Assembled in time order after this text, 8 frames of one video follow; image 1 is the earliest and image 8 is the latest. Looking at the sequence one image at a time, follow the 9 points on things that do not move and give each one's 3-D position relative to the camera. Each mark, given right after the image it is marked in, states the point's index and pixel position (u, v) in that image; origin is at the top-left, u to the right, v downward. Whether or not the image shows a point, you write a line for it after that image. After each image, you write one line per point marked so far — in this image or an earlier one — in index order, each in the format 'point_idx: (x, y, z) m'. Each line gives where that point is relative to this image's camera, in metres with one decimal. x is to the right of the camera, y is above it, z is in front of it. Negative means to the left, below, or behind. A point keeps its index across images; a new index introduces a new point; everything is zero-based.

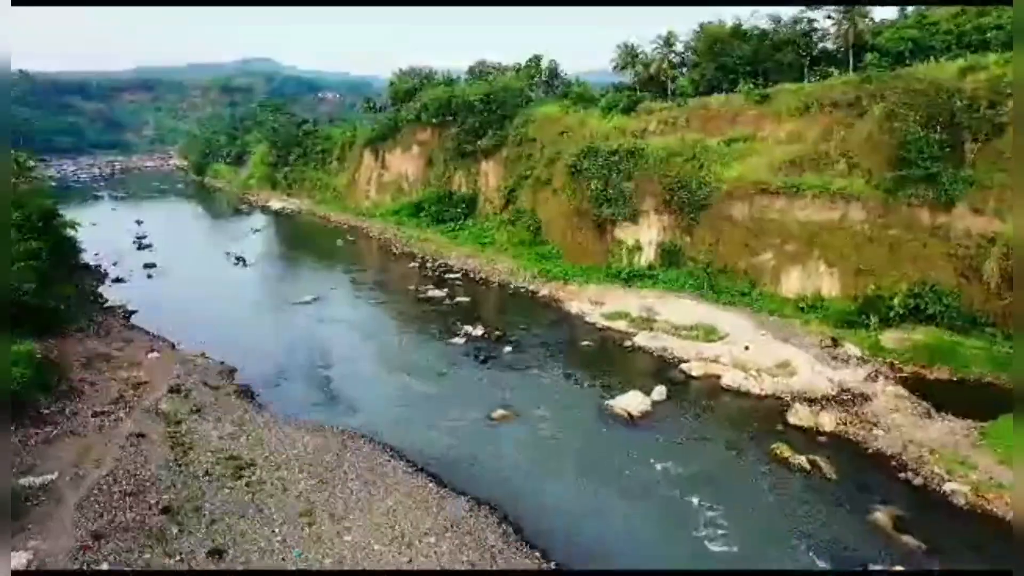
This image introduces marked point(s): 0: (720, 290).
0: (+5.0, -0.1, +19.6) m
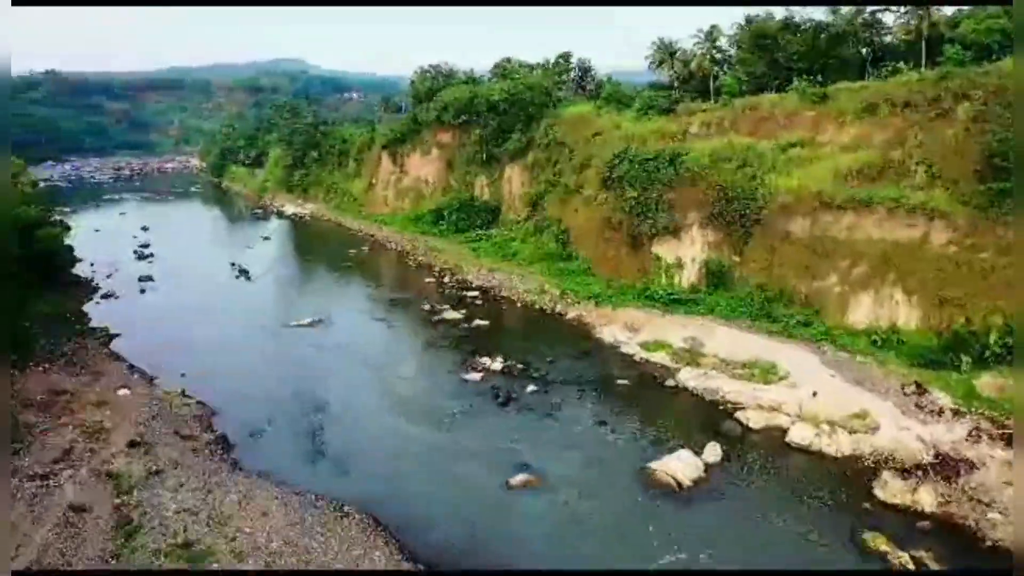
0: (+5.6, -0.7, +17.1) m
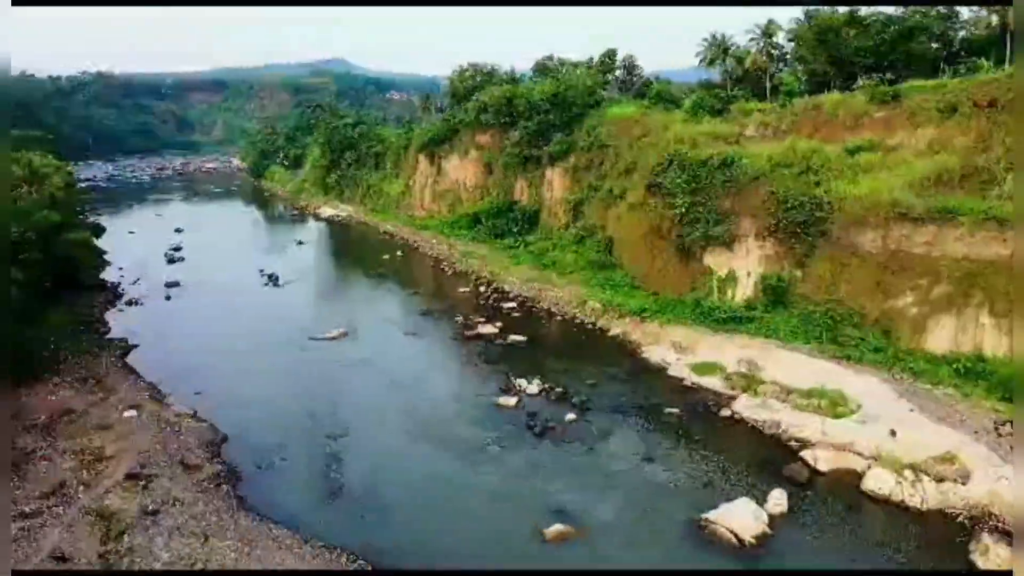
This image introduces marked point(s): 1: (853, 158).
0: (+6.3, -1.0, +15.4) m
1: (+7.5, +2.8, +17.6) m
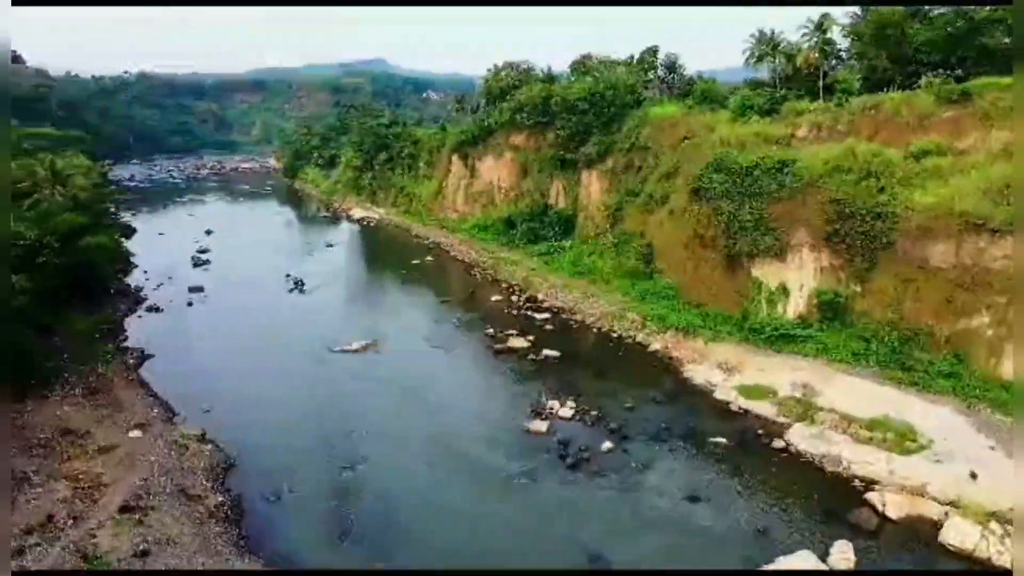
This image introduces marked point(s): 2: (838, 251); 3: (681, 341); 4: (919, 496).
0: (+6.9, -1.3, +14.0) m
1: (+8.2, +2.5, +16.2) m
2: (+6.5, +0.7, +16.0) m
3: (+3.6, -1.1, +17.1) m
4: (+5.3, -2.7, +10.5) m
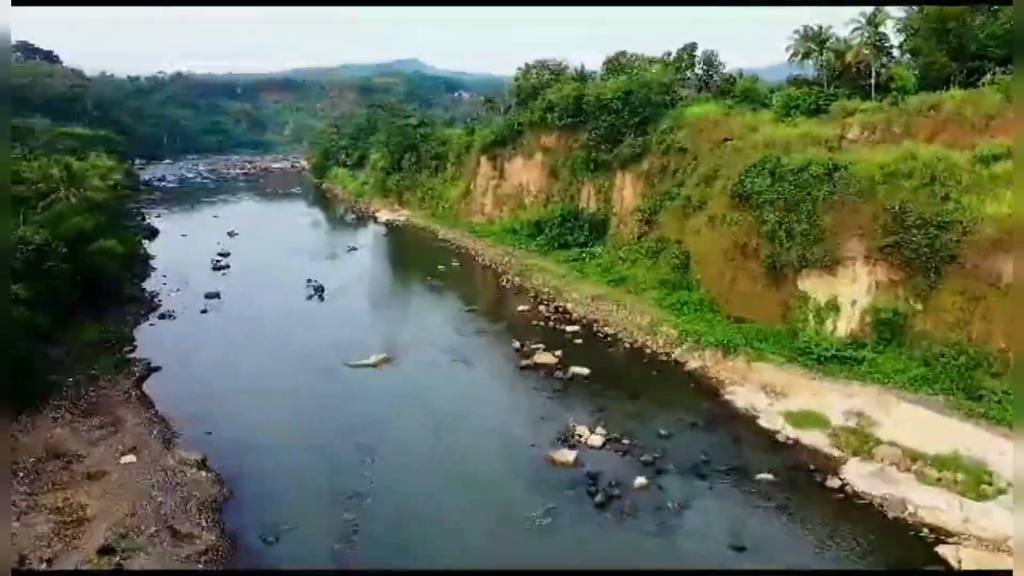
0: (+7.3, -1.6, +12.6) m
1: (+8.7, +2.2, +14.7) m
2: (+6.9, +0.4, +14.6) m
3: (+4.1, -1.4, +15.8) m
4: (+5.5, -3.0, +9.2) m
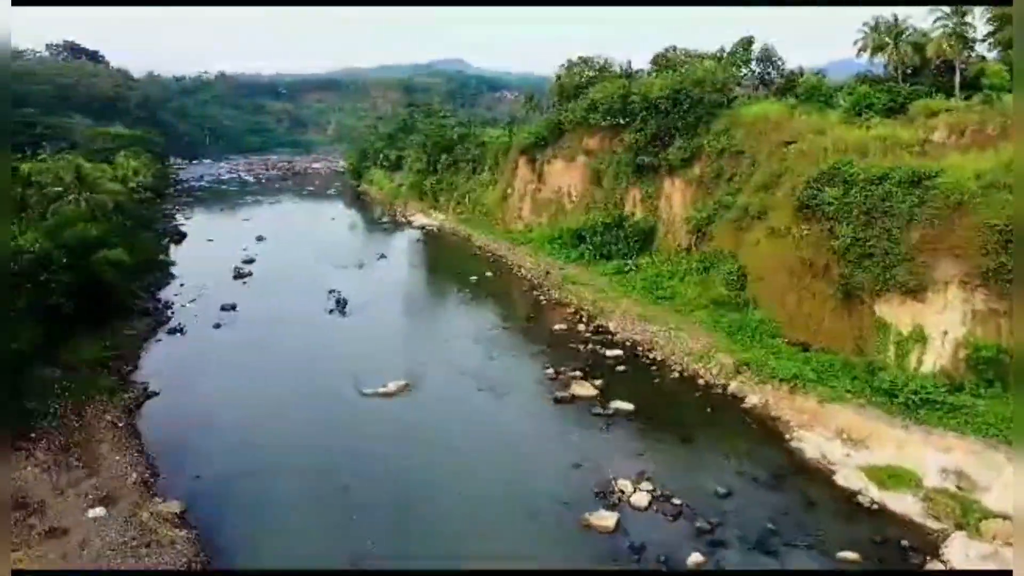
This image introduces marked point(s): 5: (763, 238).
0: (+7.7, -2.1, +10.4) m
1: (+9.2, +1.7, +12.4) m
2: (+7.5, -0.1, +12.4) m
3: (+4.7, -1.8, +13.8) m
4: (+5.7, -3.5, +7.0) m
5: (+5.6, +1.1, +18.0) m
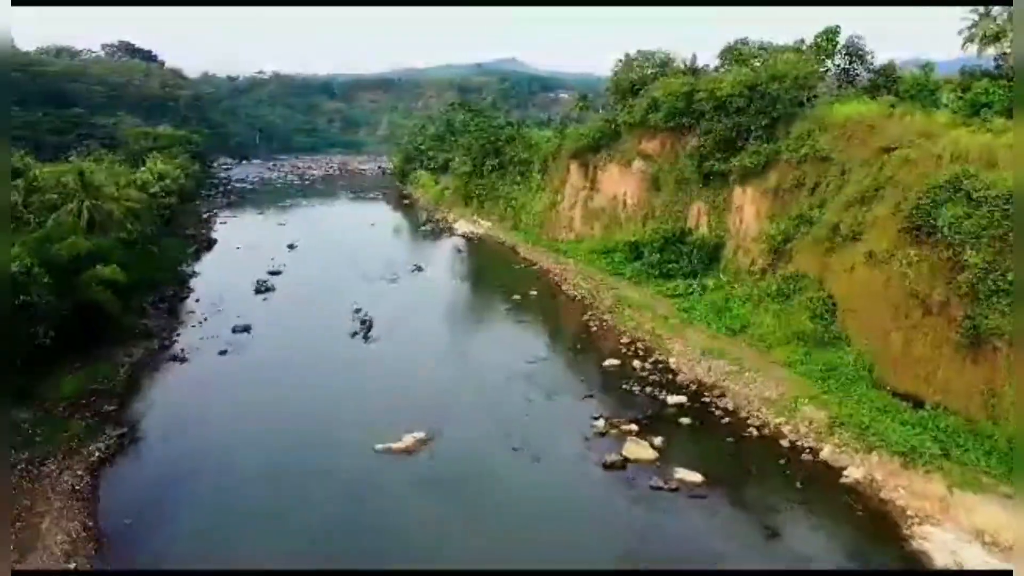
0: (+8.0, -2.8, +7.3) m
1: (+9.7, +1.0, +9.2) m
2: (+7.9, -0.7, +9.3) m
3: (+5.2, -2.5, +10.9) m
4: (+5.8, -4.1, +4.1) m
5: (+6.4, +0.5, +15.0) m
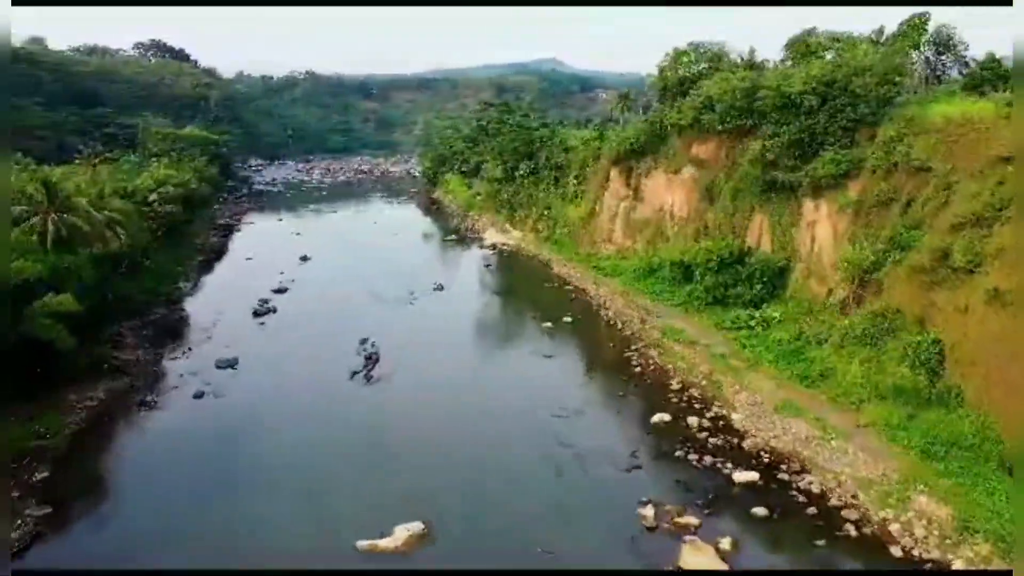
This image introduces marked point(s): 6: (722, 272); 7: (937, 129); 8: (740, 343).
0: (+8.0, -3.5, +4.0) m
1: (+9.8, +0.3, +5.9) m
2: (+8.1, -1.4, +6.0) m
3: (+5.4, -3.2, +7.7) m
4: (+5.7, -4.8, +0.9) m
5: (+6.8, -0.2, +11.8) m
6: (+5.0, +0.4, +19.0) m
7: (+7.9, +3.0, +15.0) m
8: (+4.6, -1.1, +16.3) m
